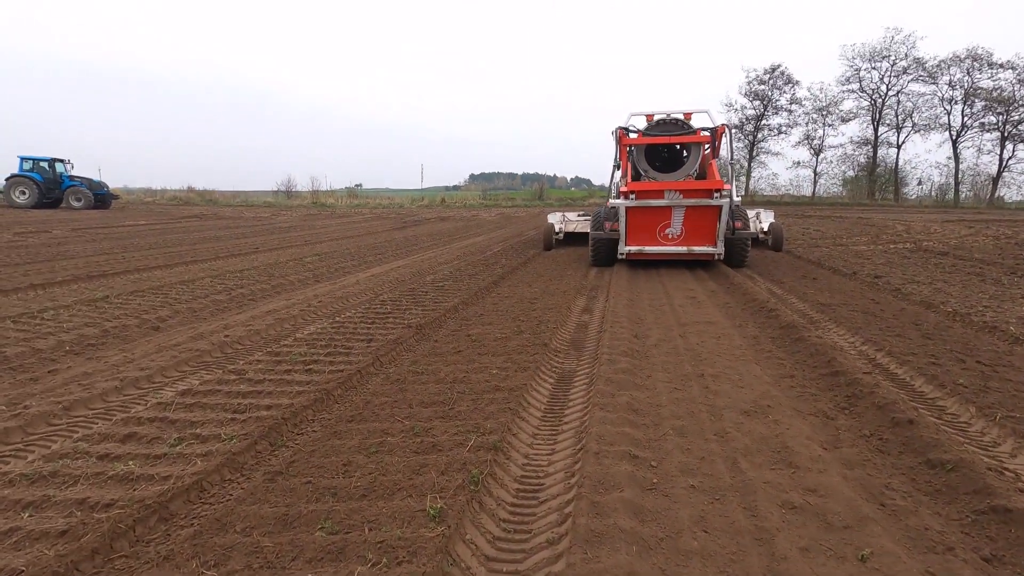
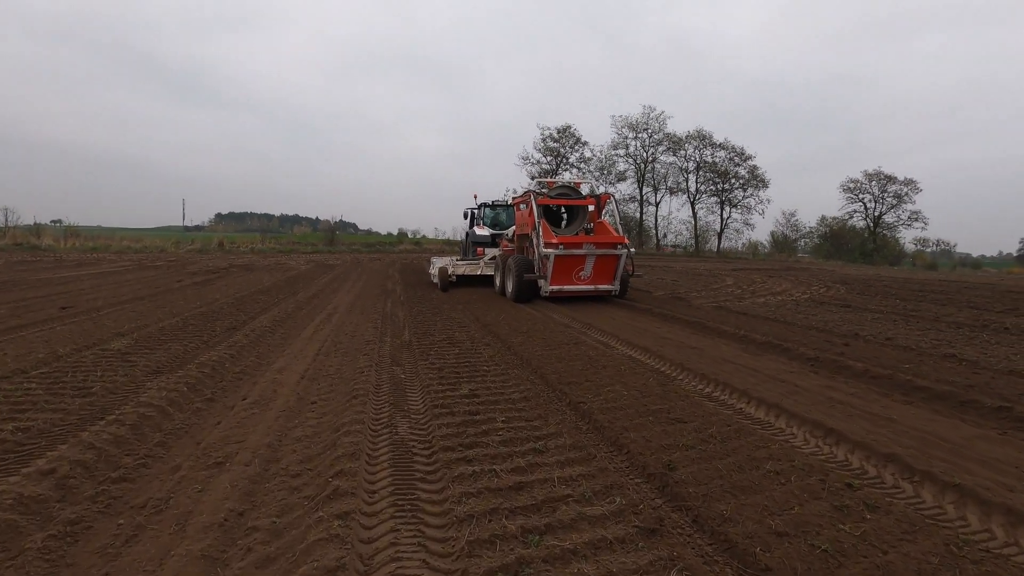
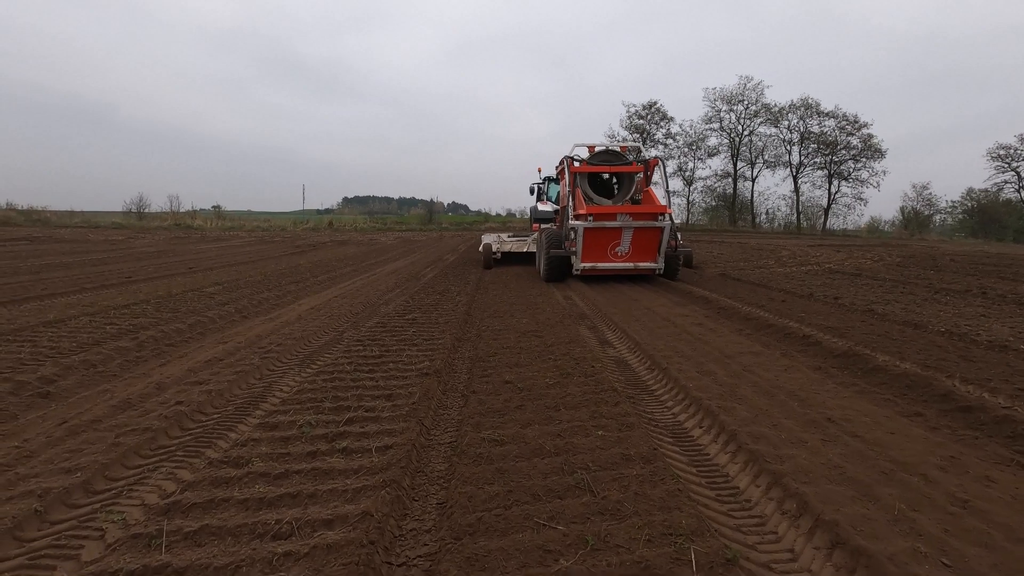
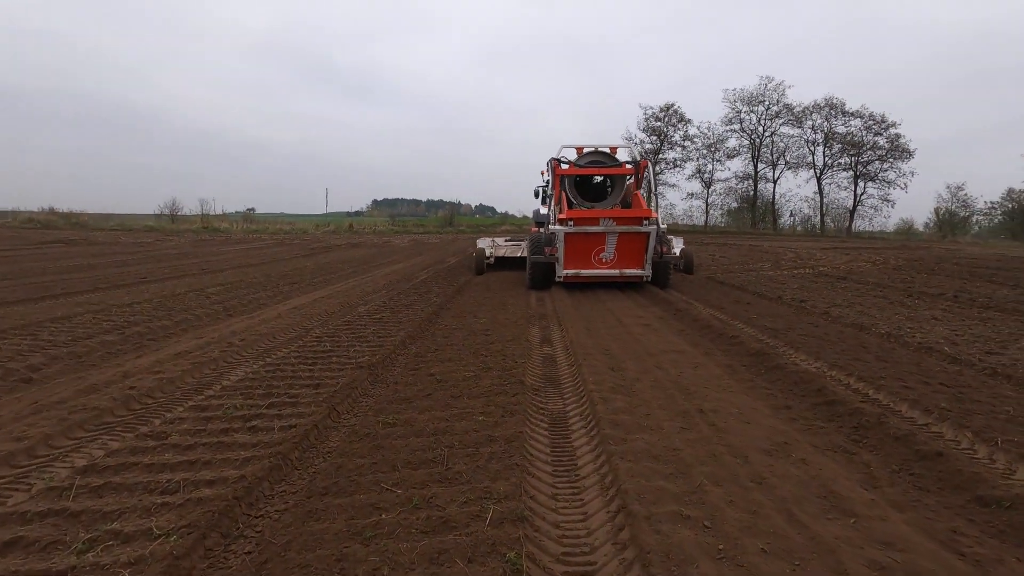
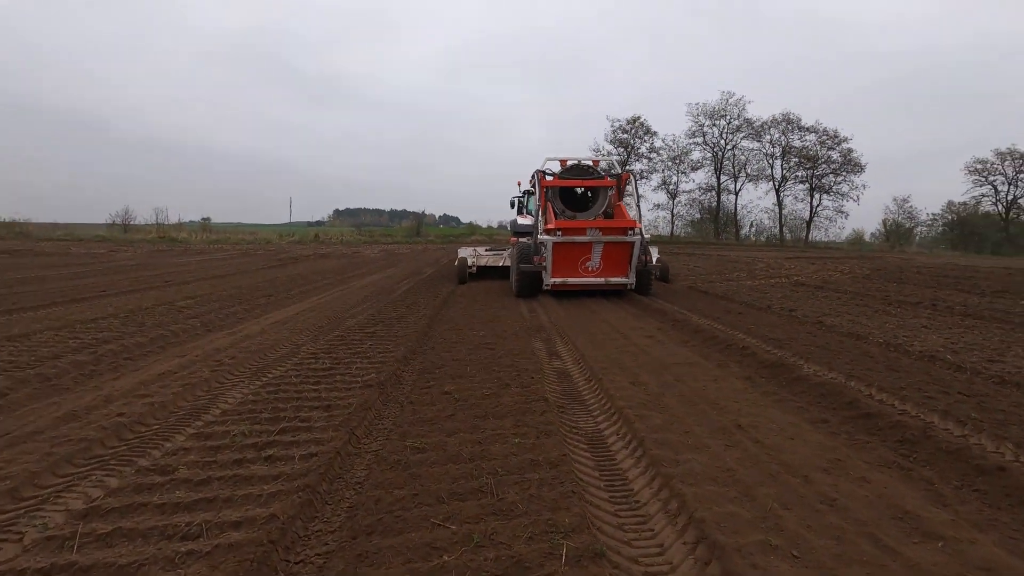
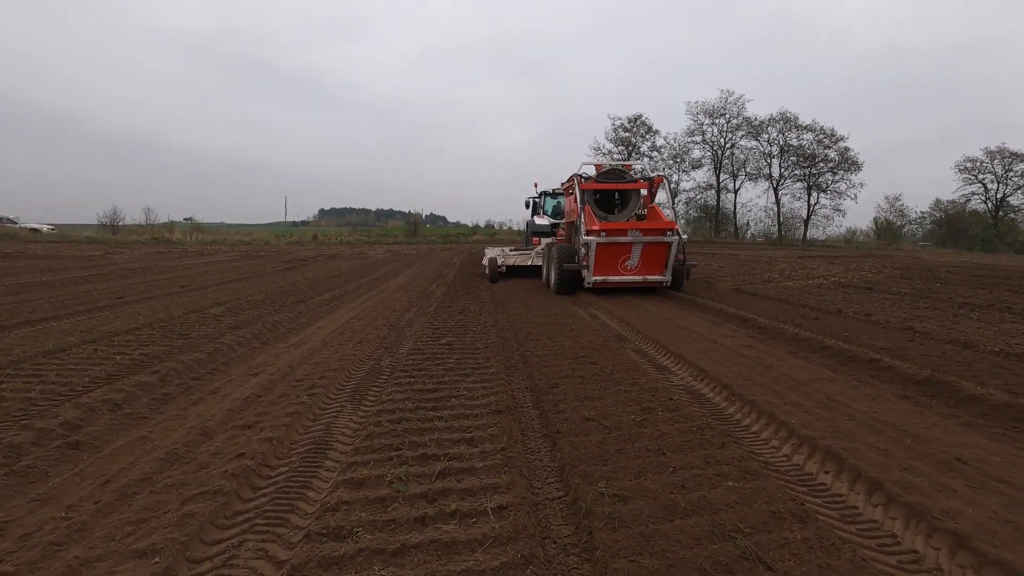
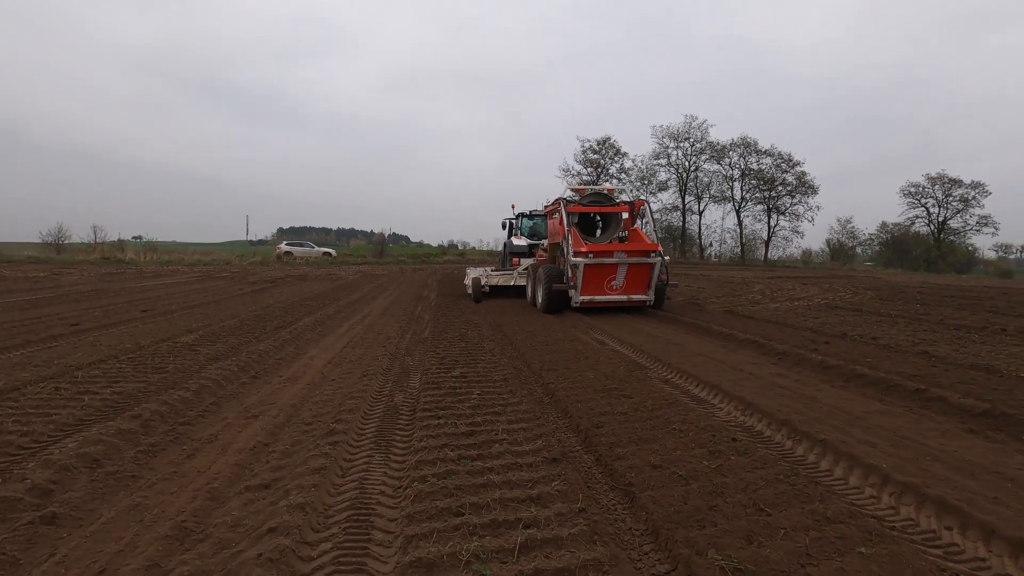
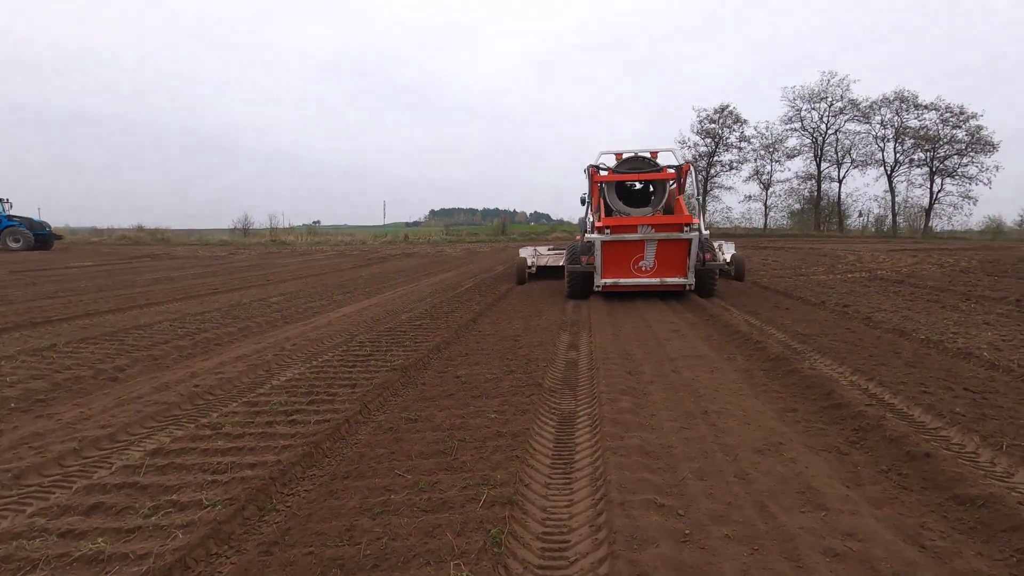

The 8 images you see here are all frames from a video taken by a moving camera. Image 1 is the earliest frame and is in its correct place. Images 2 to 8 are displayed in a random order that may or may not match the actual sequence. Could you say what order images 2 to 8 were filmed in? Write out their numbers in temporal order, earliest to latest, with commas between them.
8, 4, 5, 3, 6, 7, 2
